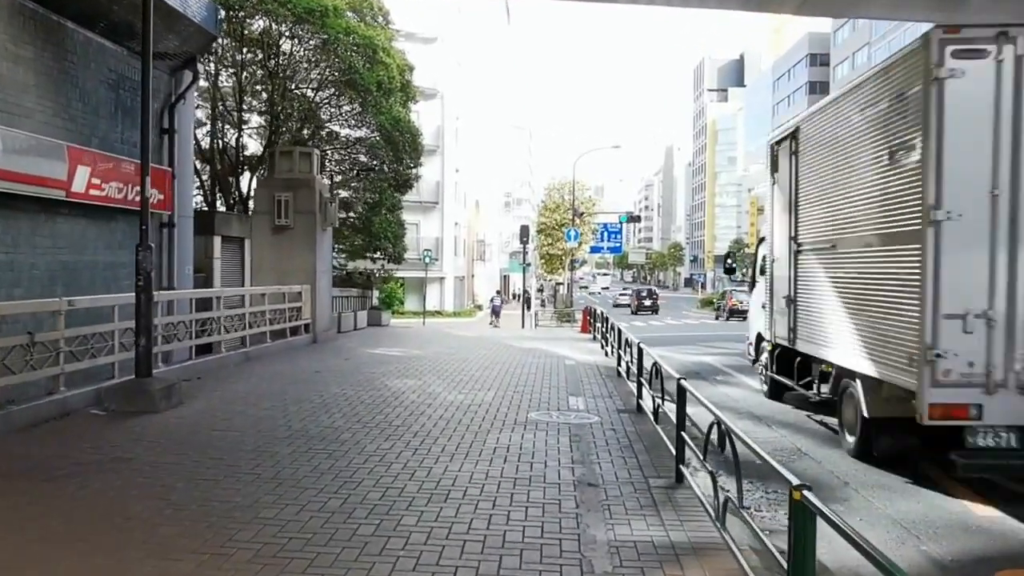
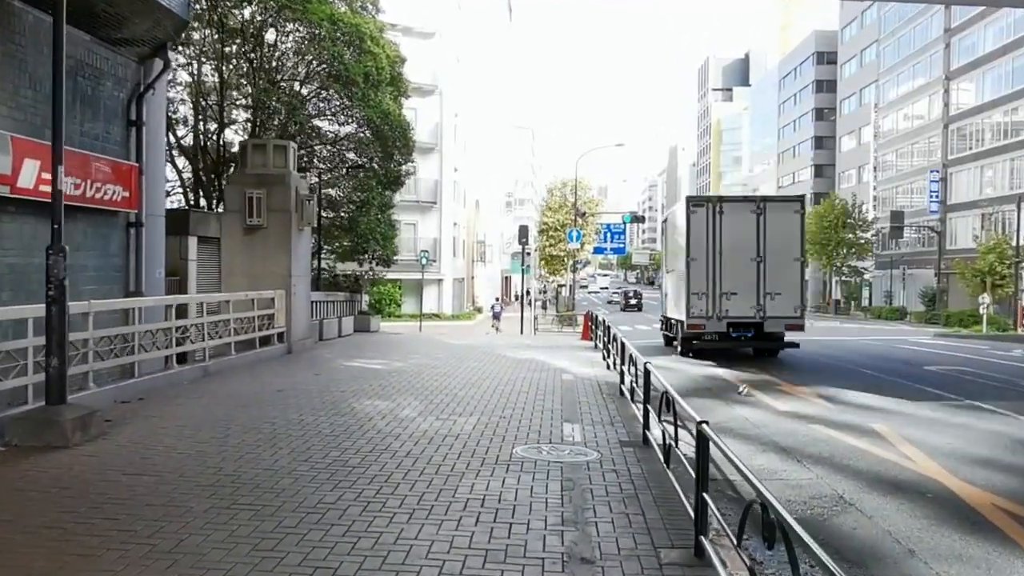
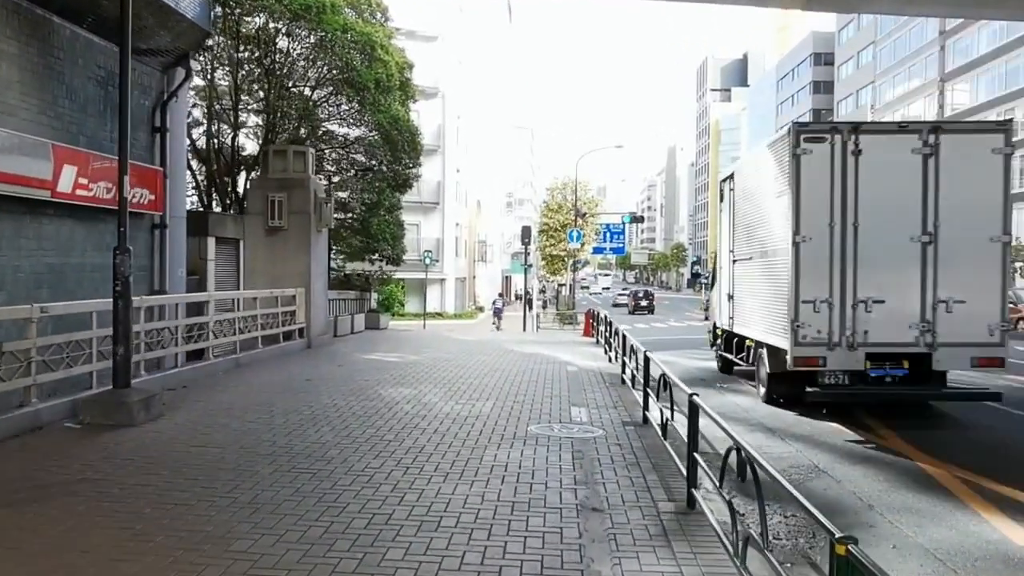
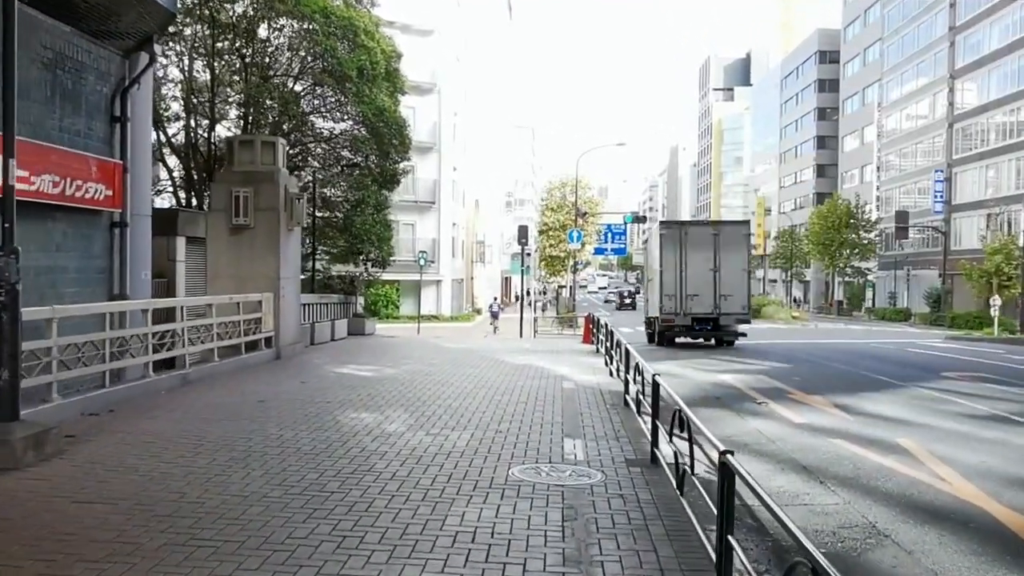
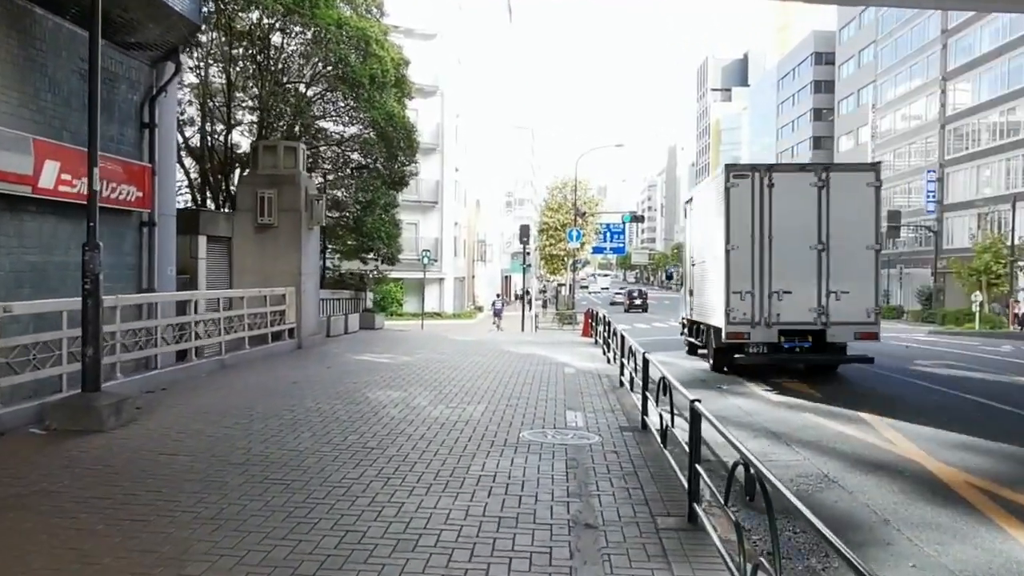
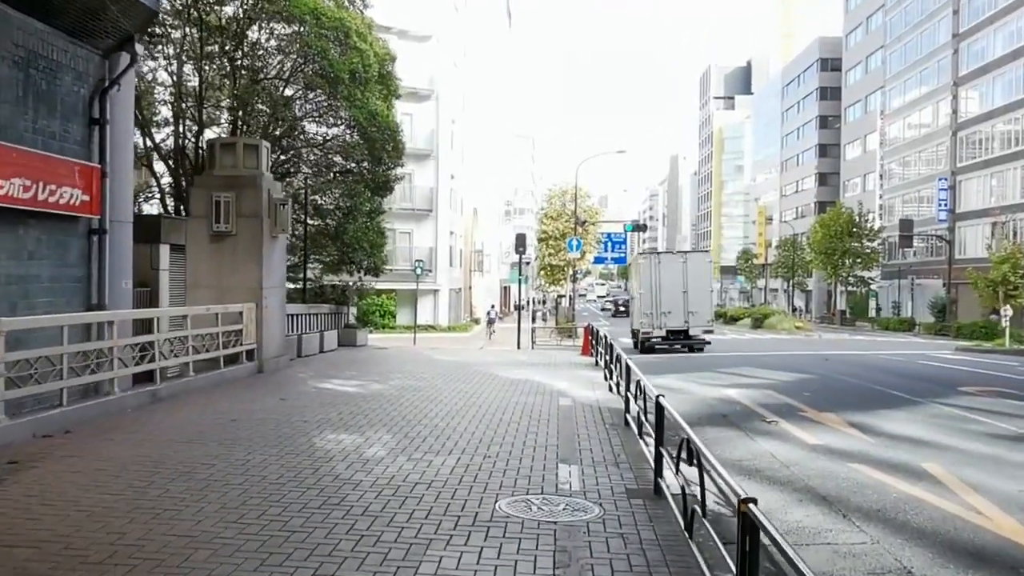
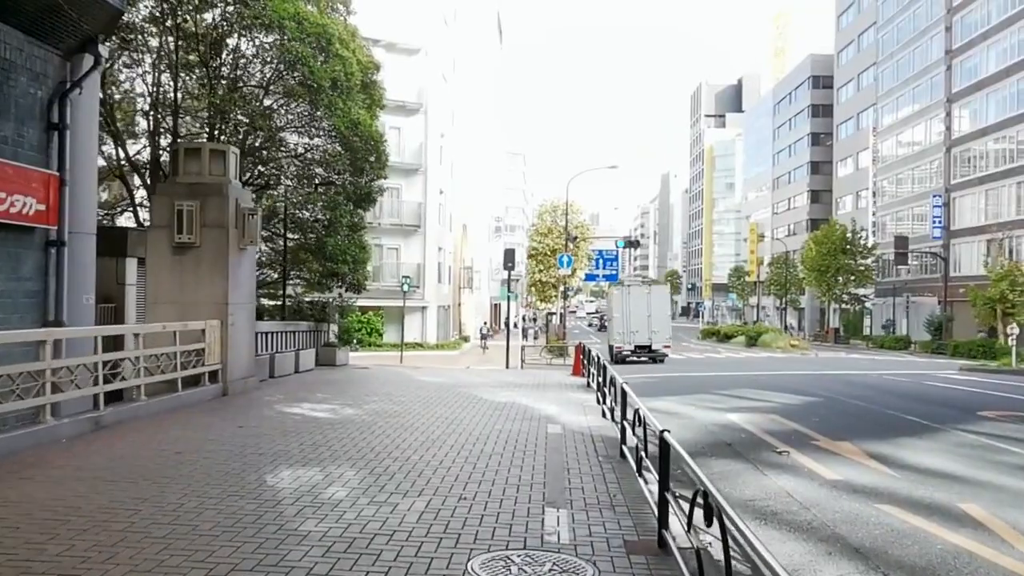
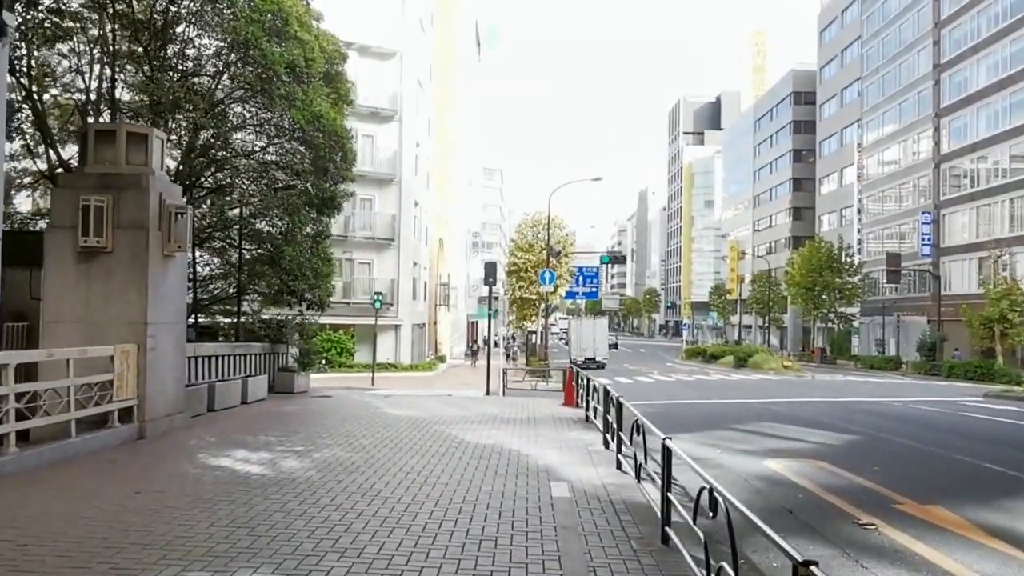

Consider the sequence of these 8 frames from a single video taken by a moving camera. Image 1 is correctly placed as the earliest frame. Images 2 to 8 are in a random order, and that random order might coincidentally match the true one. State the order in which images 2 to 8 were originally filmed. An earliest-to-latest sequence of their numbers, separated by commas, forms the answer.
3, 5, 2, 4, 6, 7, 8
